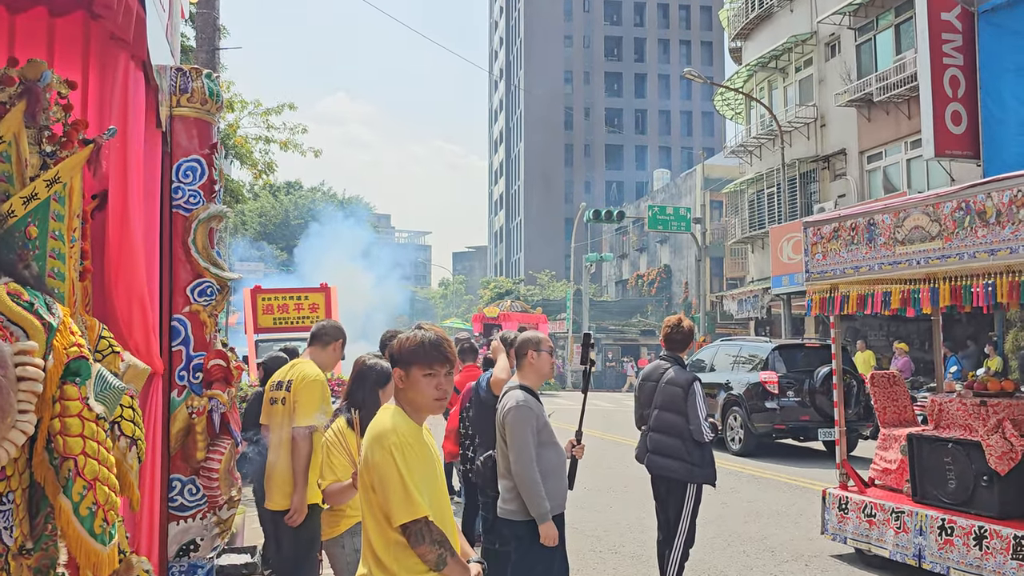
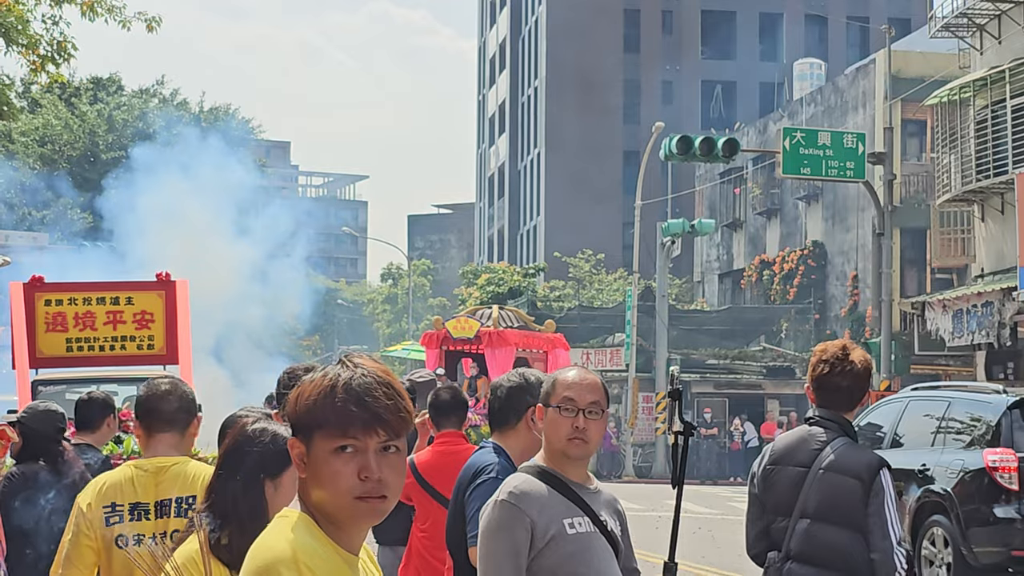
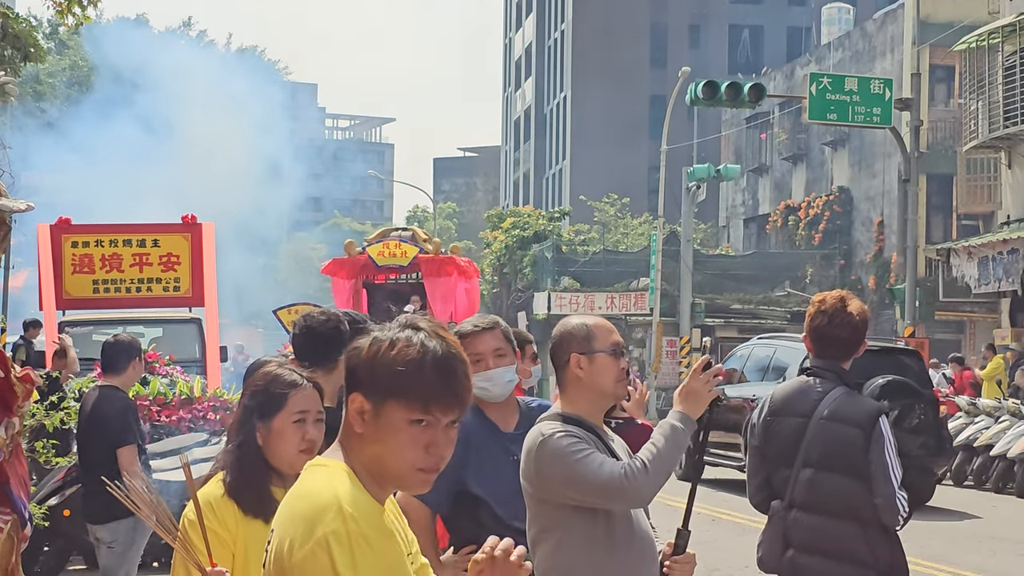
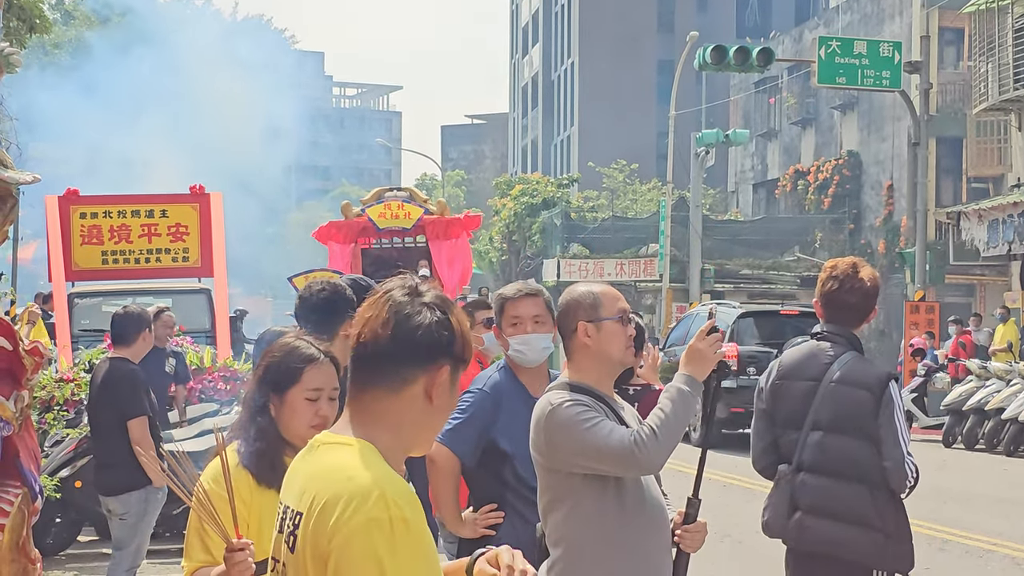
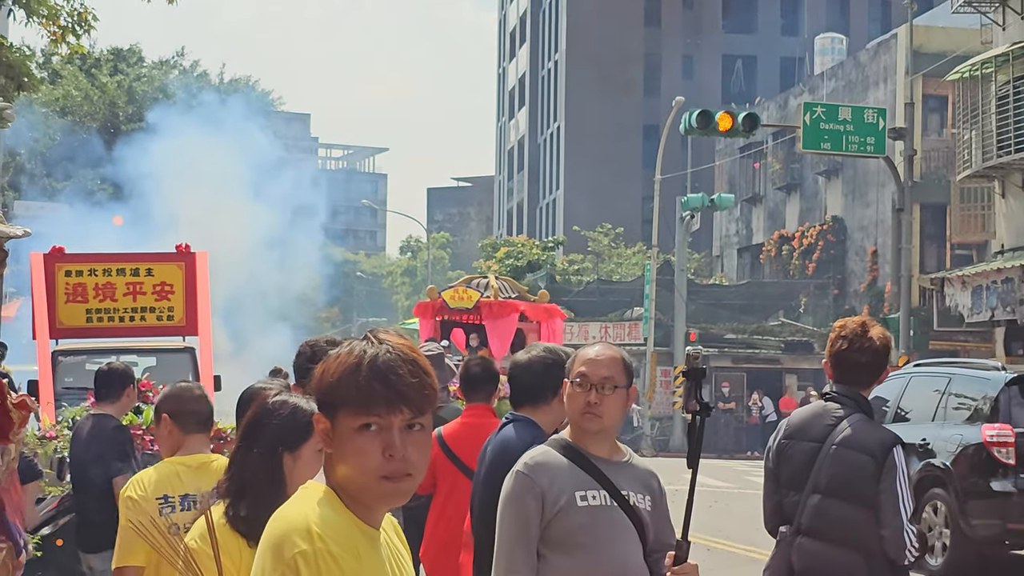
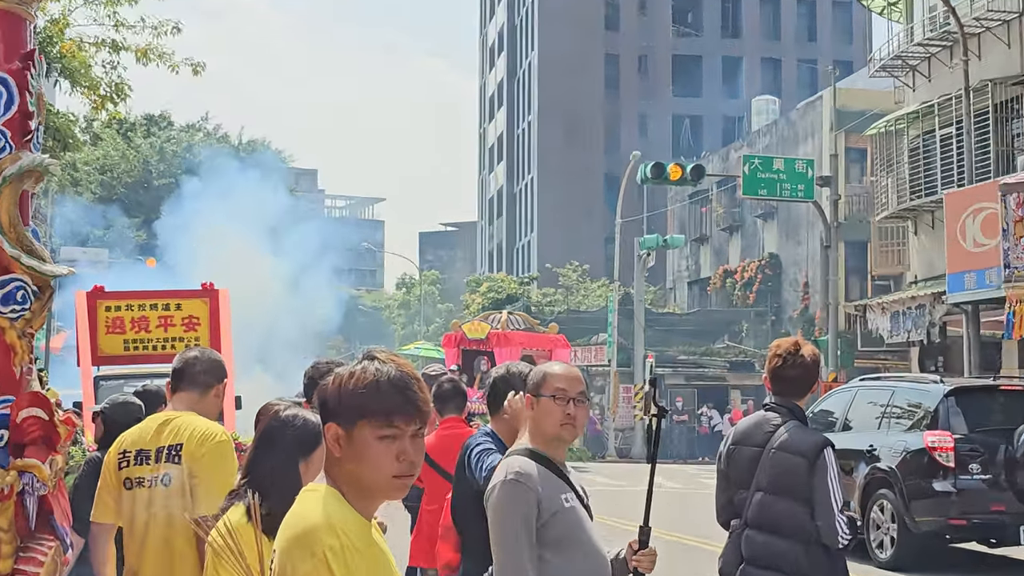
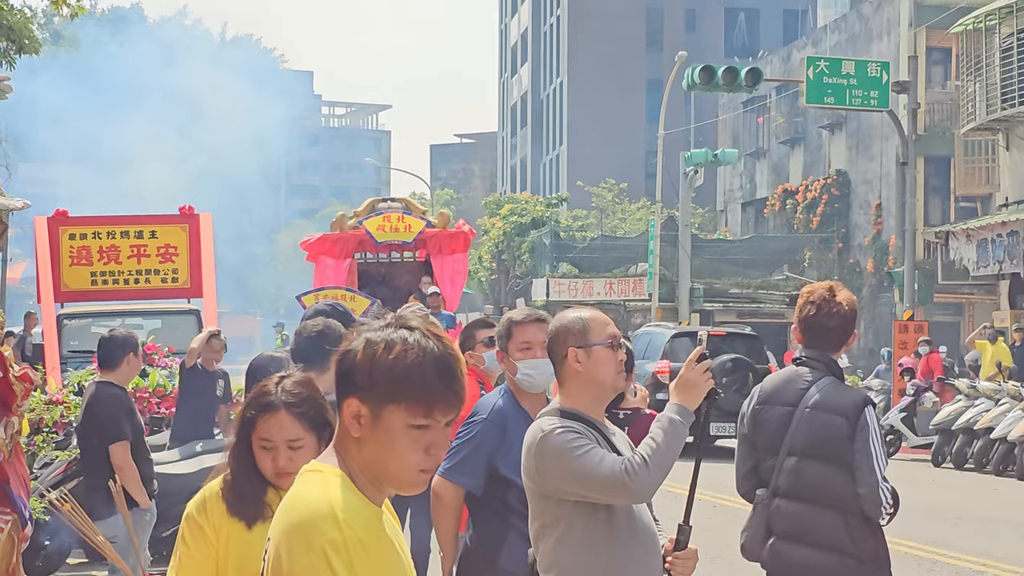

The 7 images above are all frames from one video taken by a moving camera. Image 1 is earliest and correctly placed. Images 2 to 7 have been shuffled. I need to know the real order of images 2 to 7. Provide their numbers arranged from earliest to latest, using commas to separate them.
6, 2, 5, 3, 4, 7
